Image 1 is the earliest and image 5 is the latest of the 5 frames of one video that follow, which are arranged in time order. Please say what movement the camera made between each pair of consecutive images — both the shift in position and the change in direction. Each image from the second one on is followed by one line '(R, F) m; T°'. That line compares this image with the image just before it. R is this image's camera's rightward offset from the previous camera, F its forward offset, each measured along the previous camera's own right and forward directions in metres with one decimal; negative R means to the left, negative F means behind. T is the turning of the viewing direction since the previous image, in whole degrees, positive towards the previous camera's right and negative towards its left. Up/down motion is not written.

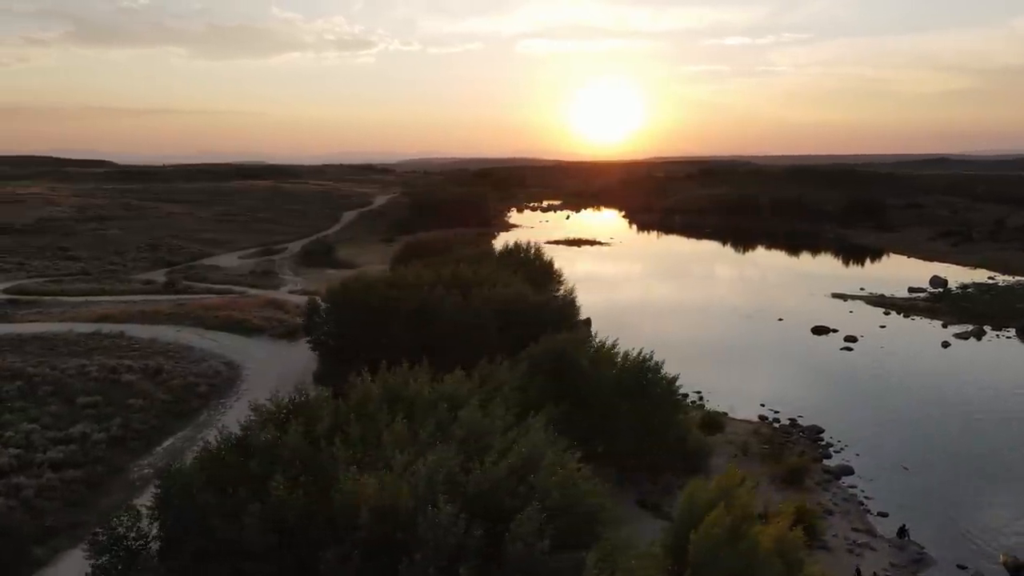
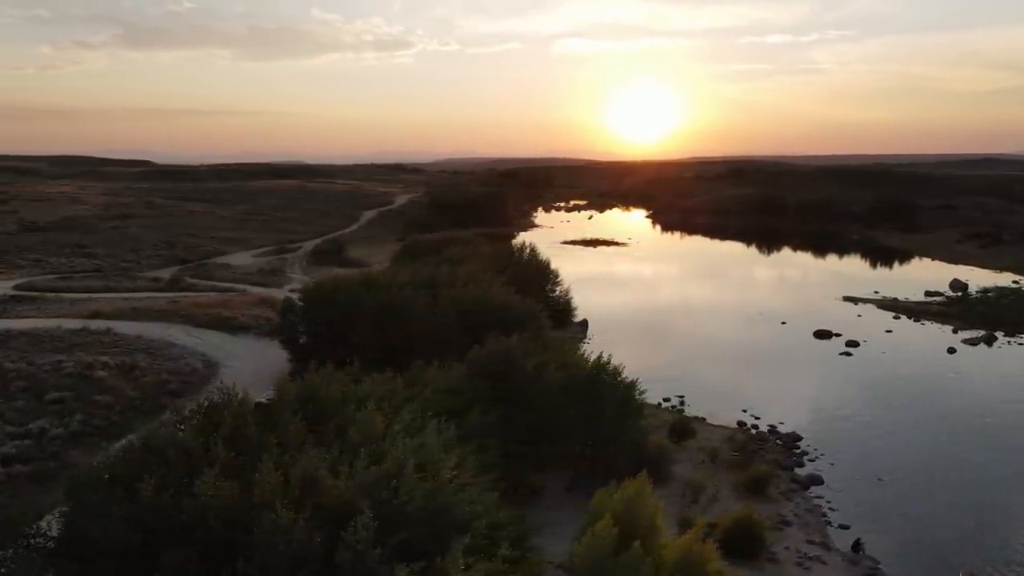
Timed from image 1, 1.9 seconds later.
(+1.9, +0.3) m; -3°
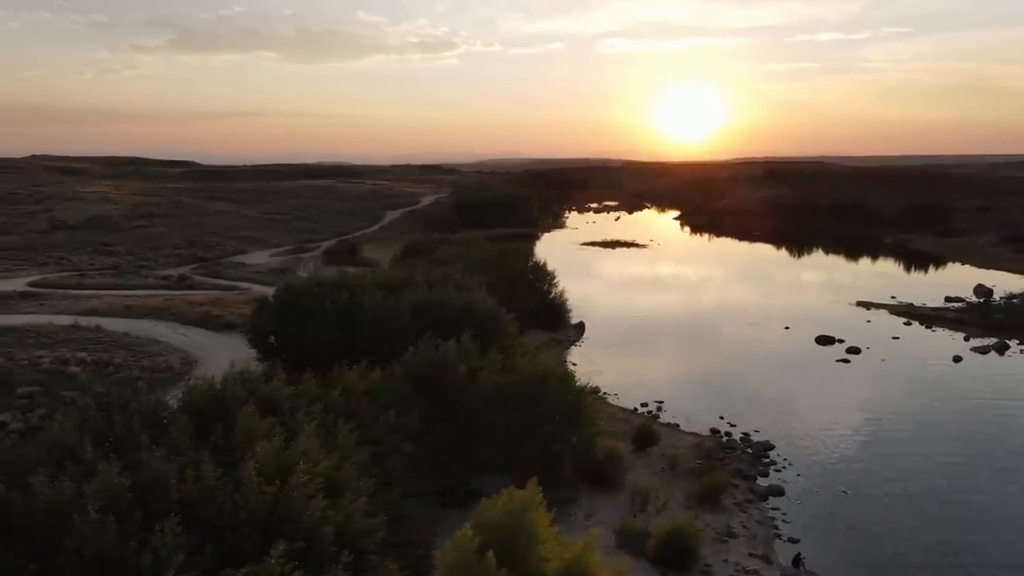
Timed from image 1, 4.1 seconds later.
(+2.2, +0.2) m; -3°
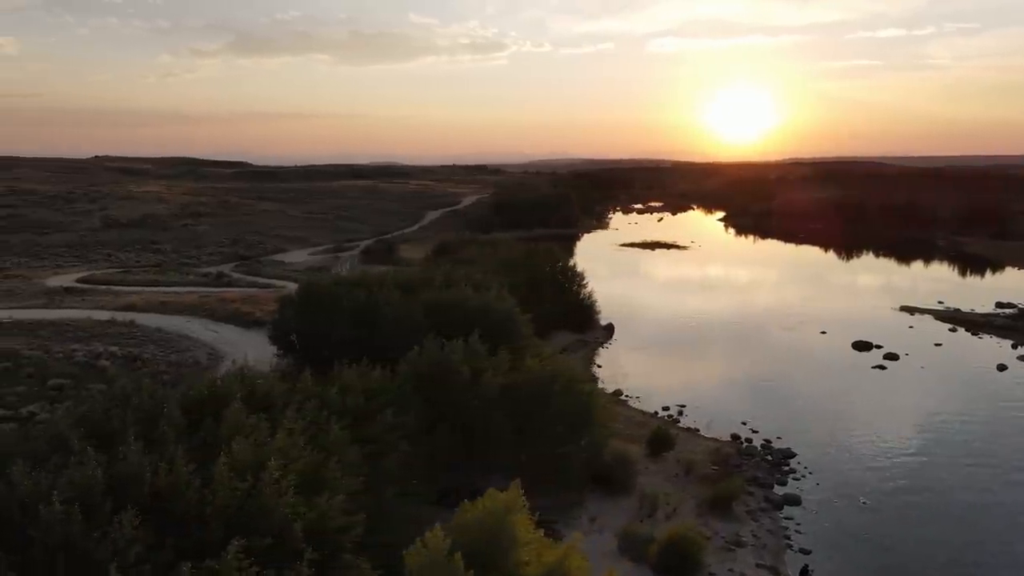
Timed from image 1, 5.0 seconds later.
(+0.9, +0.1) m; -4°
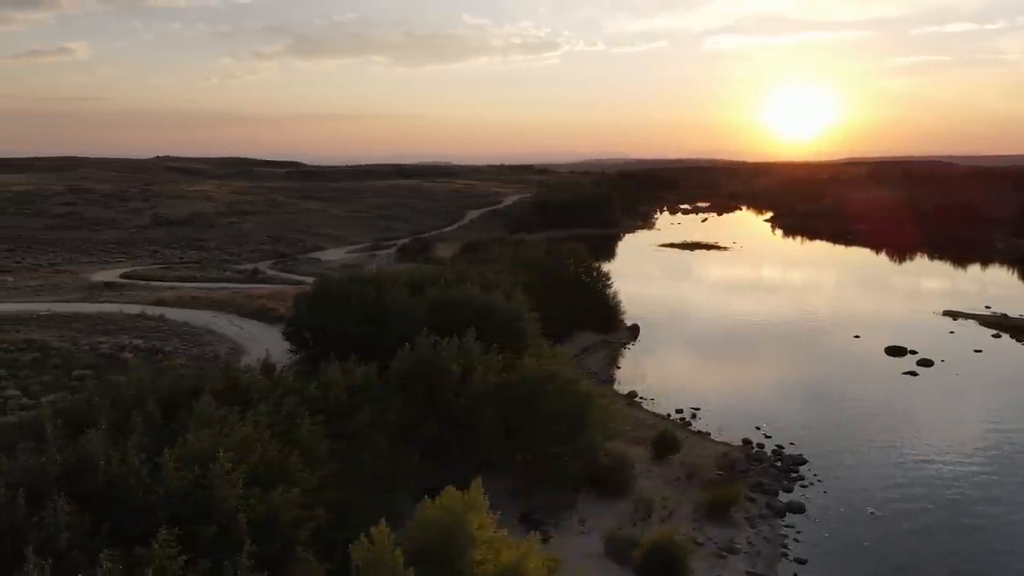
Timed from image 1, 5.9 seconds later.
(+1.2, +0.1) m; -4°
